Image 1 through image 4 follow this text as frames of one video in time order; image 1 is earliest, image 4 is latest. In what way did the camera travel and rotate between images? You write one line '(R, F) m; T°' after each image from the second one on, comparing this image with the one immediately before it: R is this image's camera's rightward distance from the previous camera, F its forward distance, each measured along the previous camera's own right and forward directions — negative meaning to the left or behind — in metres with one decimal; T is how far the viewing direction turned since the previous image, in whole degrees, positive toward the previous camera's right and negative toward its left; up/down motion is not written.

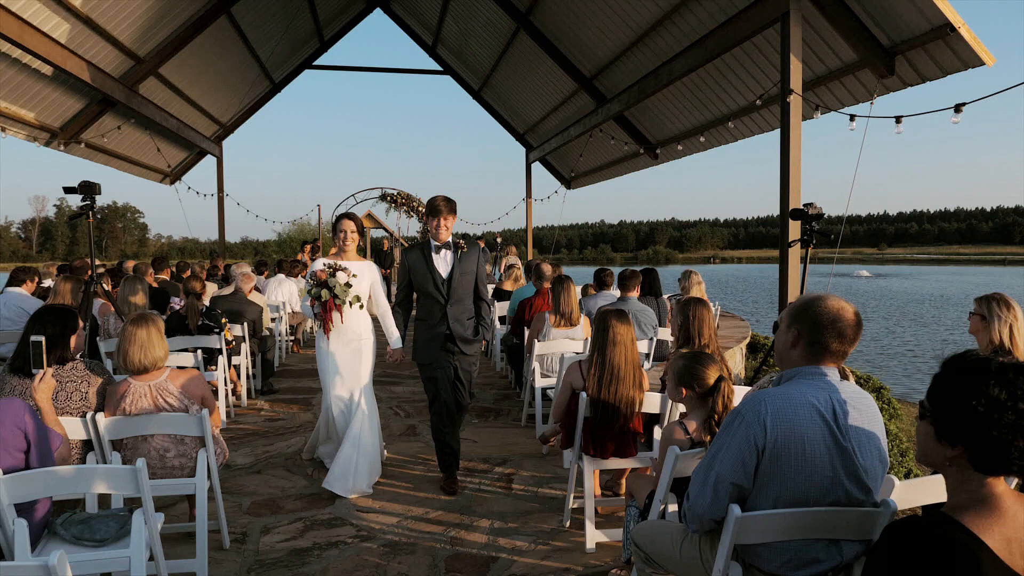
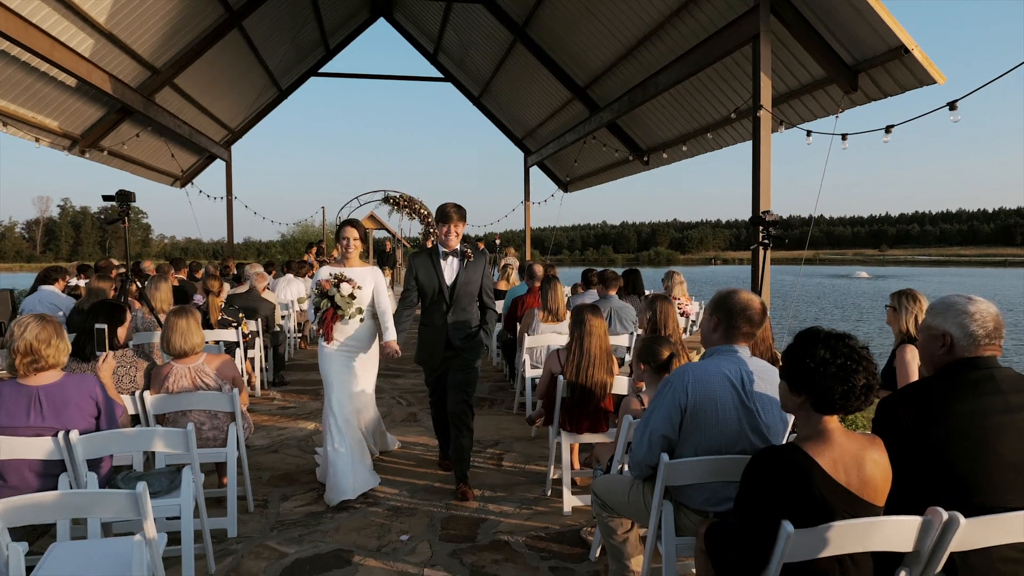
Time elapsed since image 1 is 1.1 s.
(+0.1, -0.5) m; 0°
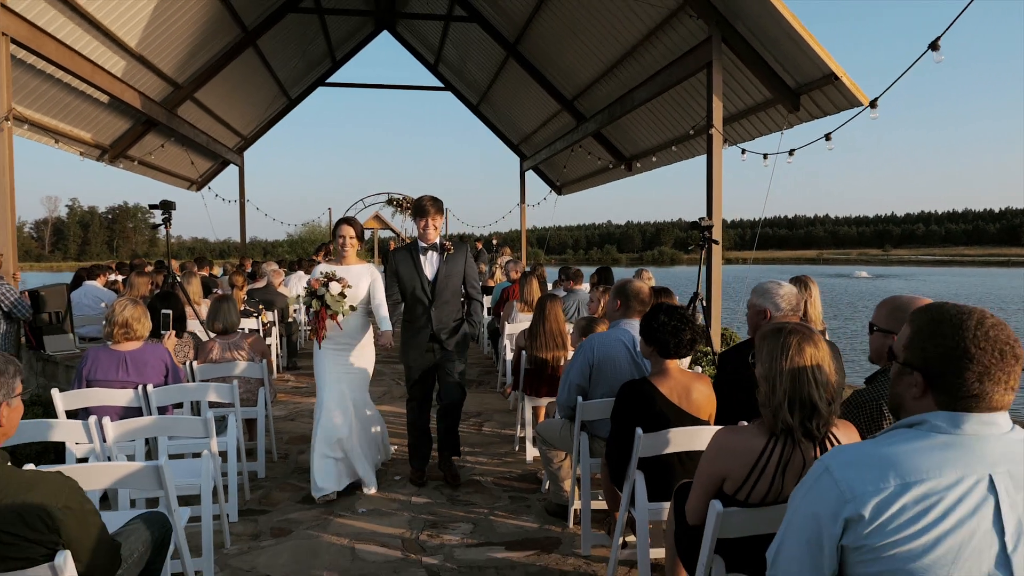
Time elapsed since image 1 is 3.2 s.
(+0.2, -0.9) m; 0°
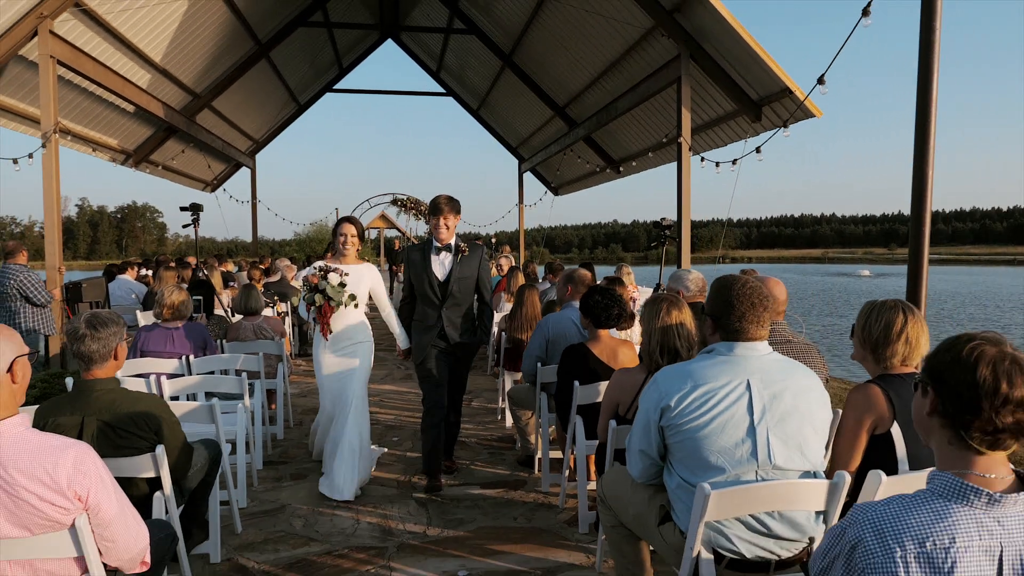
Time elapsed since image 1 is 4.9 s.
(+0.2, -0.8) m; -1°
